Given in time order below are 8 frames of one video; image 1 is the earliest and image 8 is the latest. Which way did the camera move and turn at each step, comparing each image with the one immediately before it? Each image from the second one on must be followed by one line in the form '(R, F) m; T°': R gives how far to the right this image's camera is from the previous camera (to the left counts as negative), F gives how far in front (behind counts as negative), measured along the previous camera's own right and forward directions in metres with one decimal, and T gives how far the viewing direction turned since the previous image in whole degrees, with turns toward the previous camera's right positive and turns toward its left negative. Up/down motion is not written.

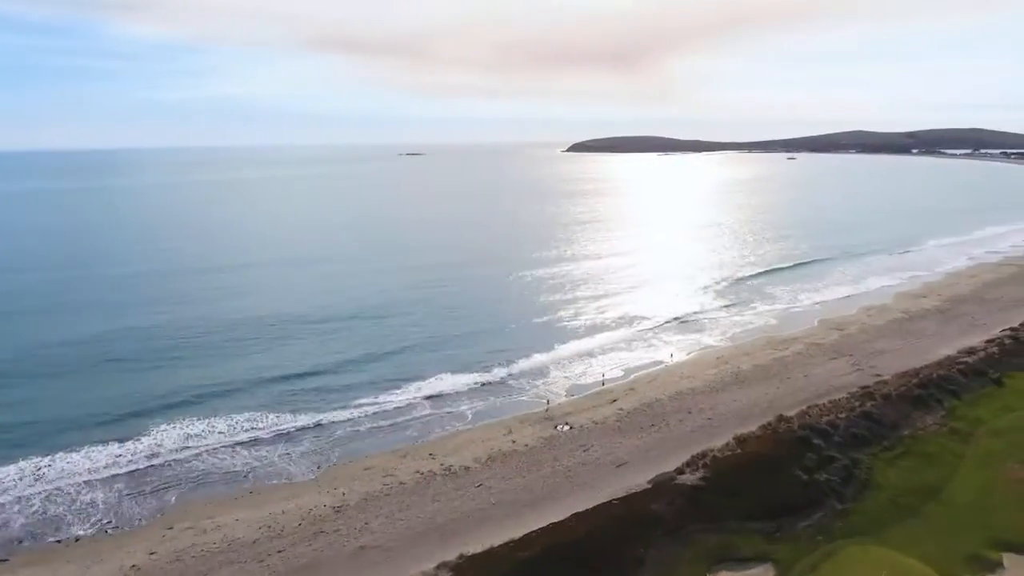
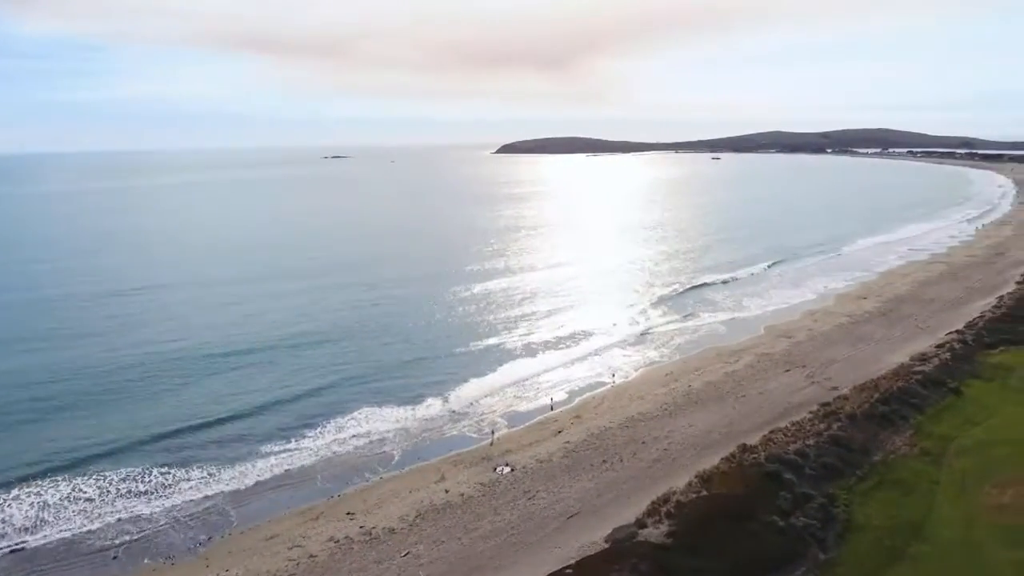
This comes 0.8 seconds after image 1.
(+0.1, +2.7) m; +6°
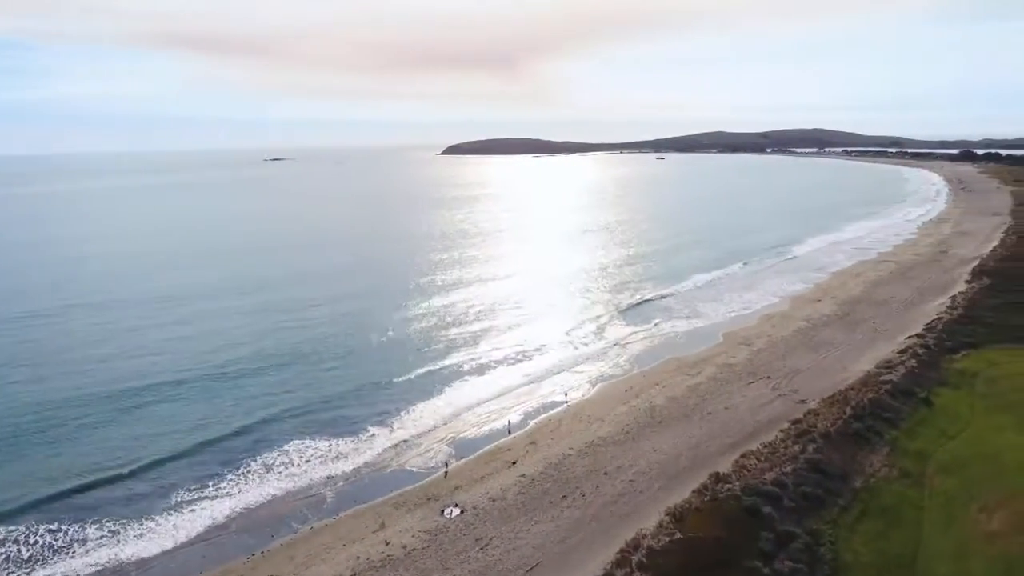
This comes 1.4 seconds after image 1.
(+0.1, +2.0) m; +4°
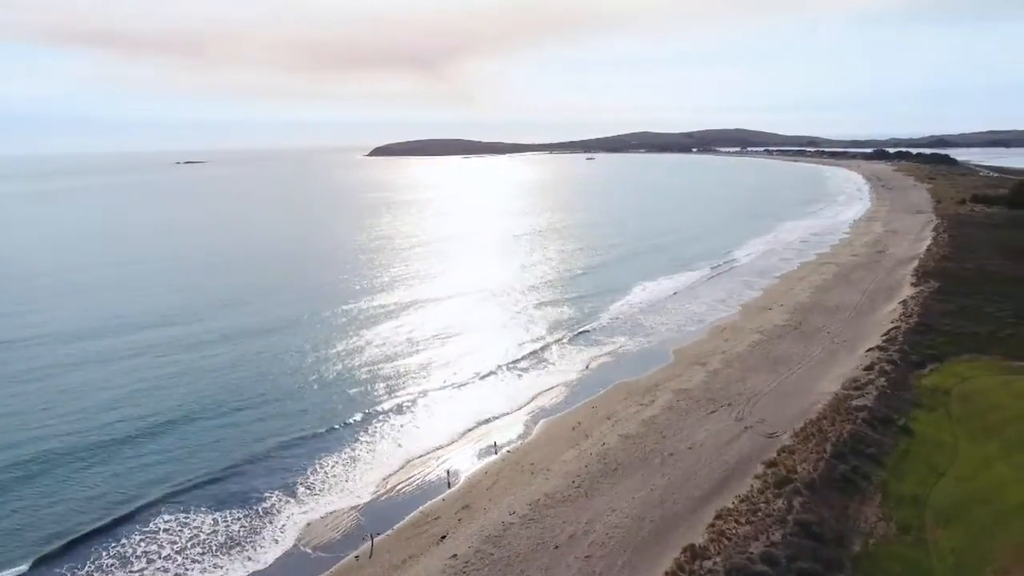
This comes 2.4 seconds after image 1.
(+0.2, +3.5) m; +6°
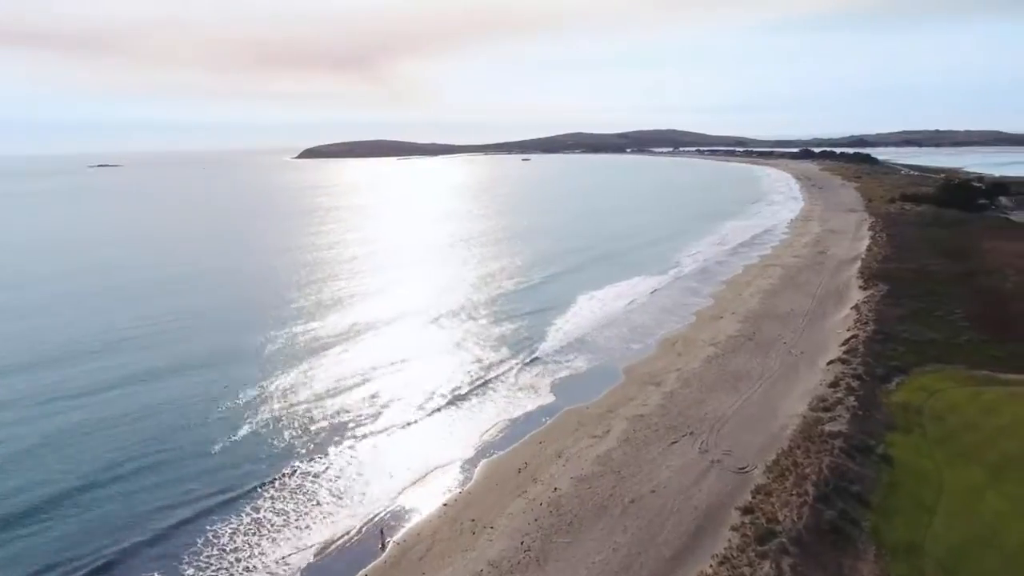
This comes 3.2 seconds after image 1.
(+0.2, +2.8) m; +5°
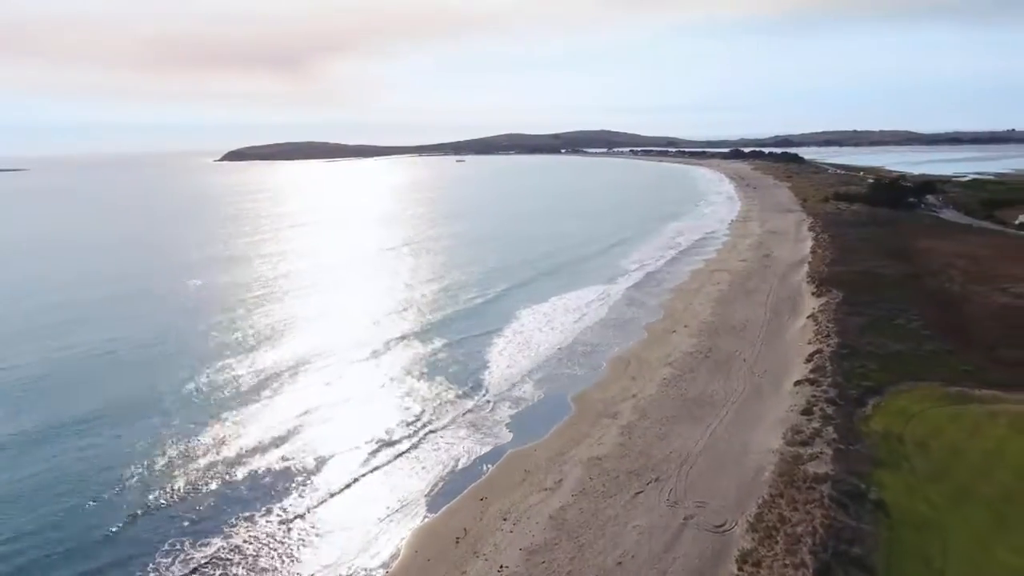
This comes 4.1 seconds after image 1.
(+0.2, +3.1) m; +5°
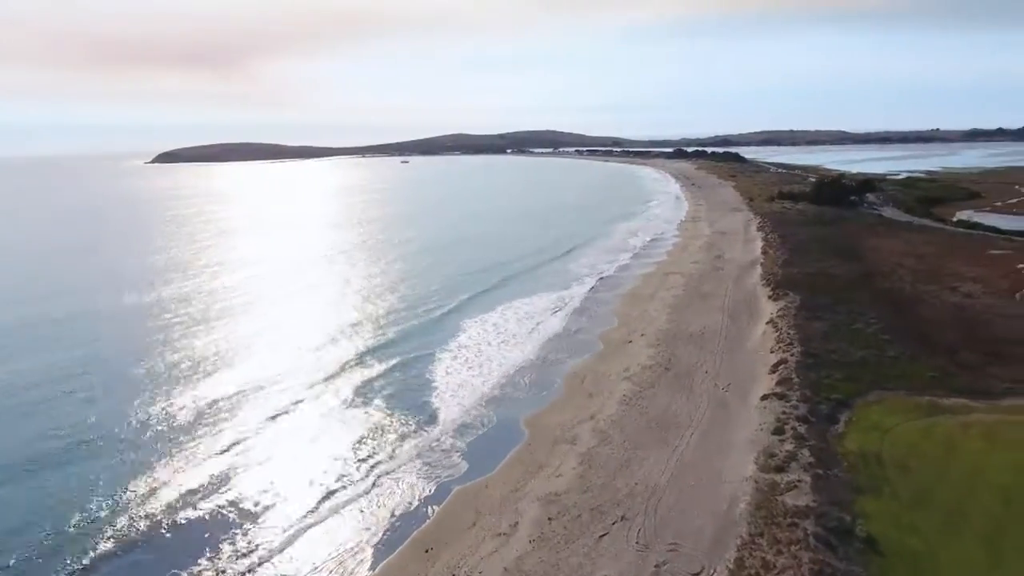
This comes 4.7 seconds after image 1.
(+0.1, +2.0) m; +4°
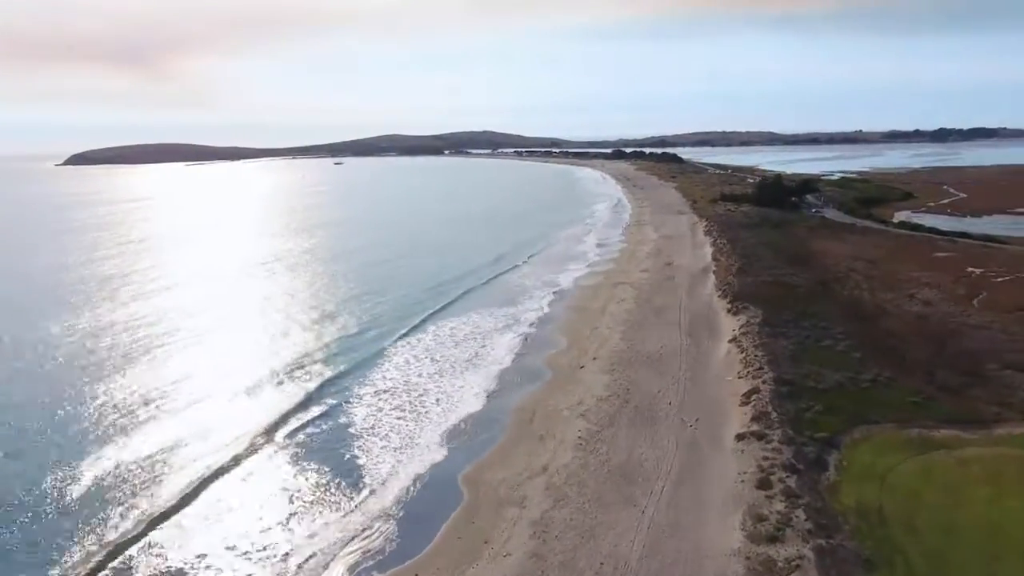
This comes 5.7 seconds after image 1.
(+0.2, +3.4) m; +5°
